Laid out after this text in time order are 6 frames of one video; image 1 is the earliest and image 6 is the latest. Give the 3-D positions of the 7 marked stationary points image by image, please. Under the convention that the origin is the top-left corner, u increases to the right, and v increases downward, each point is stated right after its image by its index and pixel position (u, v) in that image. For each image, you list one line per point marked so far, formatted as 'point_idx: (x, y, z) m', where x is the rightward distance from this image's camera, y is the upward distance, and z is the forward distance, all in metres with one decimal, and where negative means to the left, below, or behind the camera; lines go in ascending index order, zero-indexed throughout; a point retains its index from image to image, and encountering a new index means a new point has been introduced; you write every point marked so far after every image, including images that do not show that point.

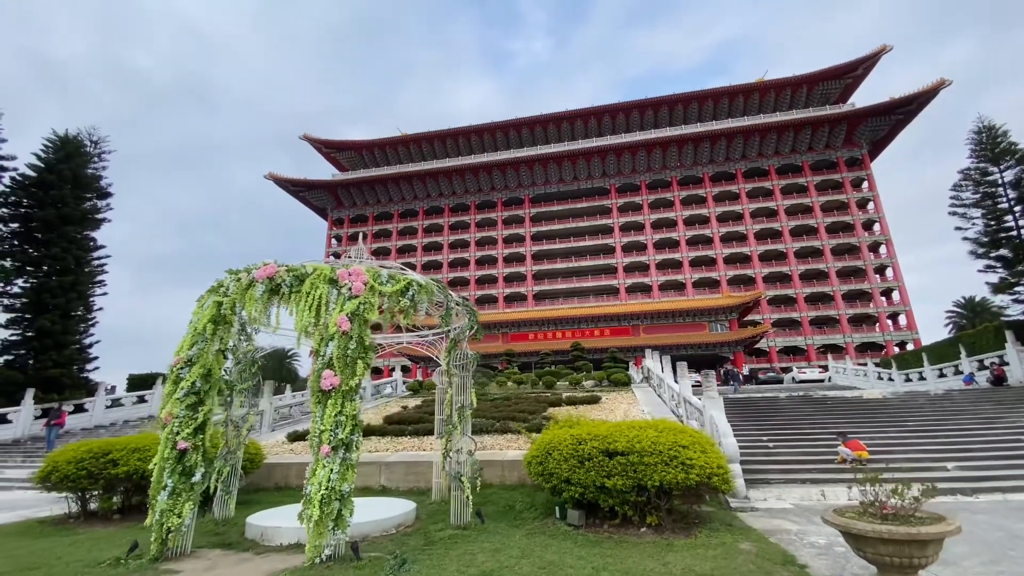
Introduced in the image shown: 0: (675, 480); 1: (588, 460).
0: (+1.8, -2.1, +5.4) m
1: (+0.9, -2.1, +5.8) m
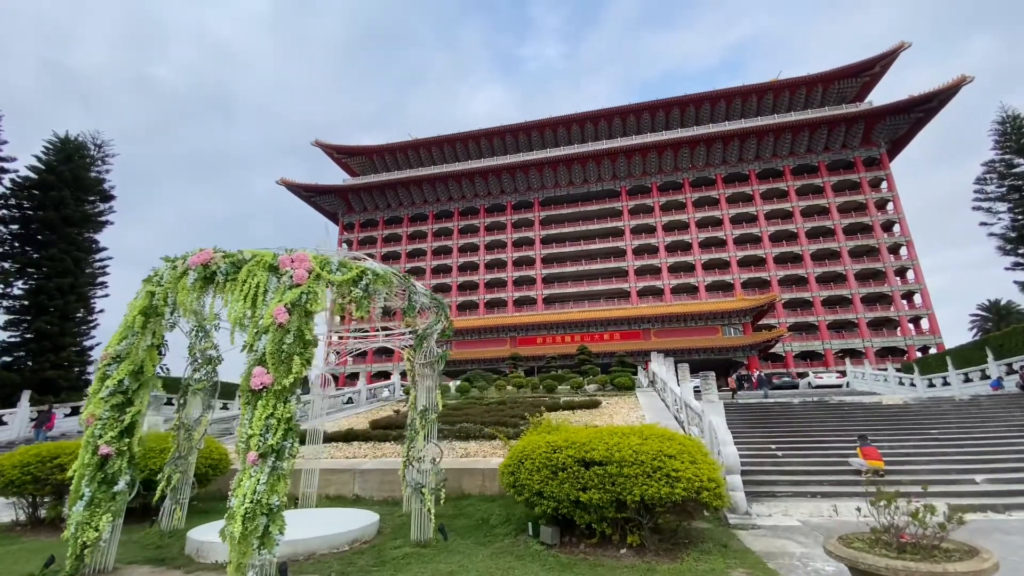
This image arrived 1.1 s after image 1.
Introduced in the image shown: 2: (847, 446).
0: (+1.4, -2.0, +4.7) m
1: (+0.5, -1.9, +5.1) m
2: (+7.3, -3.4, +10.6) m
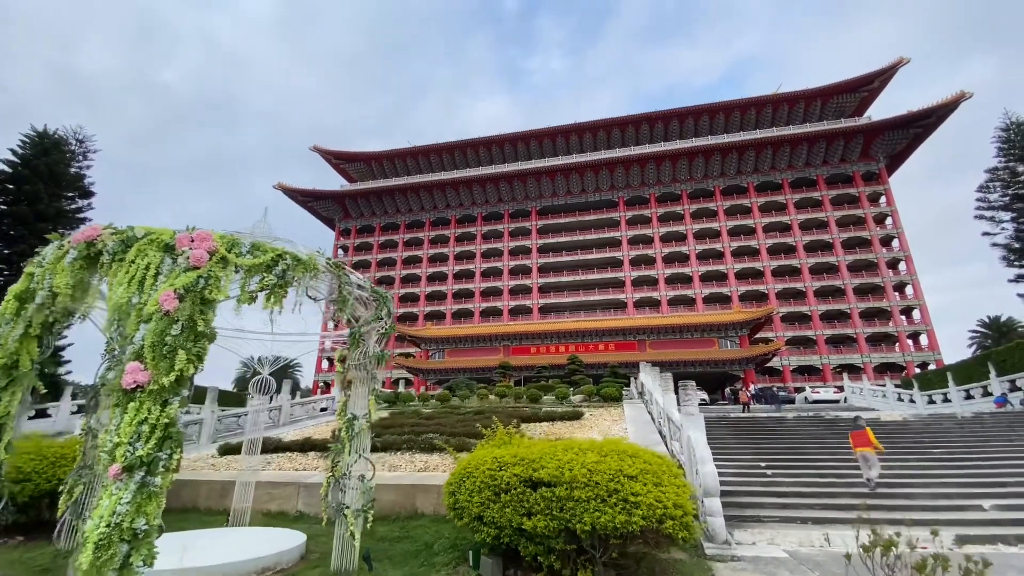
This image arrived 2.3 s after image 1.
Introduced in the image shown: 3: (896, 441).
0: (+0.8, -1.9, +4.0) m
1: (-0.1, -1.8, +4.4) m
2: (+6.7, -3.6, +9.8) m
3: (+9.6, -3.8, +12.1) m
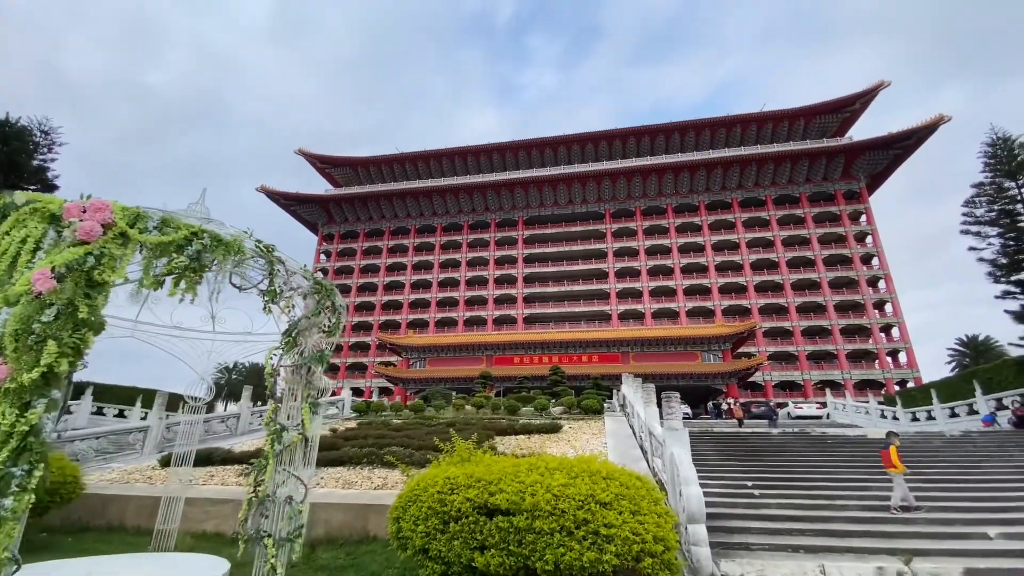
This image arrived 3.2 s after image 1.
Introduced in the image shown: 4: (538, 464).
0: (+0.5, -1.9, +3.3) m
1: (-0.4, -1.8, +3.7) m
2: (+6.1, -3.7, +9.2) m
3: (+9.0, -4.1, +11.7) m
4: (+0.2, -1.5, +4.1) m
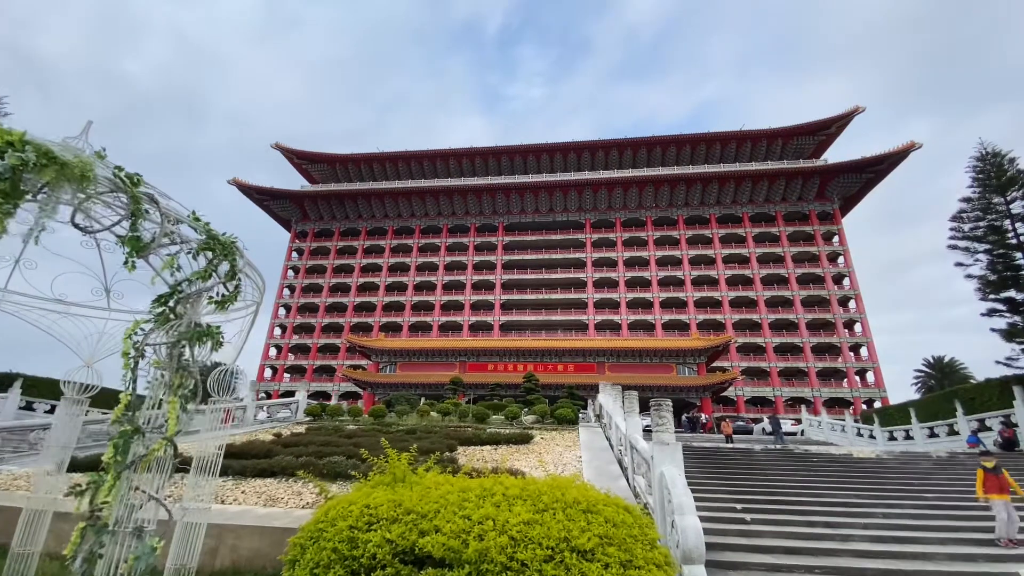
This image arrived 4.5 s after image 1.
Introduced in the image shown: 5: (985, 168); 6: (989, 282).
0: (+0.2, -1.6, +2.2) m
1: (-0.7, -1.5, +2.5) m
2: (+5.5, -3.8, +8.4) m
3: (+8.2, -4.3, +10.9) m
4: (-0.1, -1.2, +3.0) m
5: (+16.3, +4.1, +16.9) m
6: (+15.1, +0.2, +15.4) m
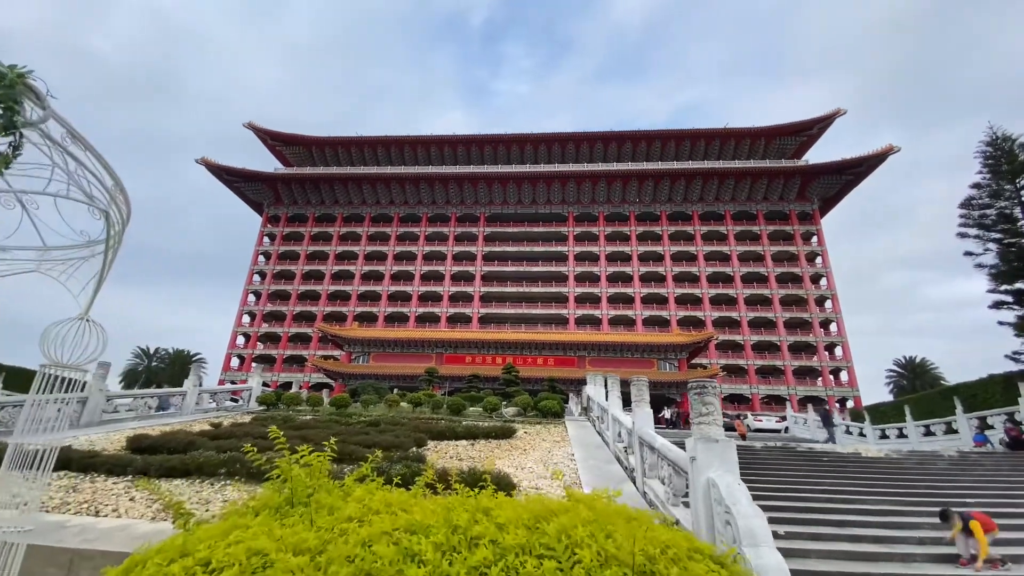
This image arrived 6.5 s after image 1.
0: (+0.2, -1.1, +0.7) m
1: (-0.7, -0.9, +1.0) m
2: (+5.2, -3.4, +7.1) m
3: (+7.8, -3.9, +9.7) m
4: (-0.1, -0.7, +1.4) m
5: (+15.9, +4.4, +16.0) m
6: (+14.6, +0.5, +14.5) m
